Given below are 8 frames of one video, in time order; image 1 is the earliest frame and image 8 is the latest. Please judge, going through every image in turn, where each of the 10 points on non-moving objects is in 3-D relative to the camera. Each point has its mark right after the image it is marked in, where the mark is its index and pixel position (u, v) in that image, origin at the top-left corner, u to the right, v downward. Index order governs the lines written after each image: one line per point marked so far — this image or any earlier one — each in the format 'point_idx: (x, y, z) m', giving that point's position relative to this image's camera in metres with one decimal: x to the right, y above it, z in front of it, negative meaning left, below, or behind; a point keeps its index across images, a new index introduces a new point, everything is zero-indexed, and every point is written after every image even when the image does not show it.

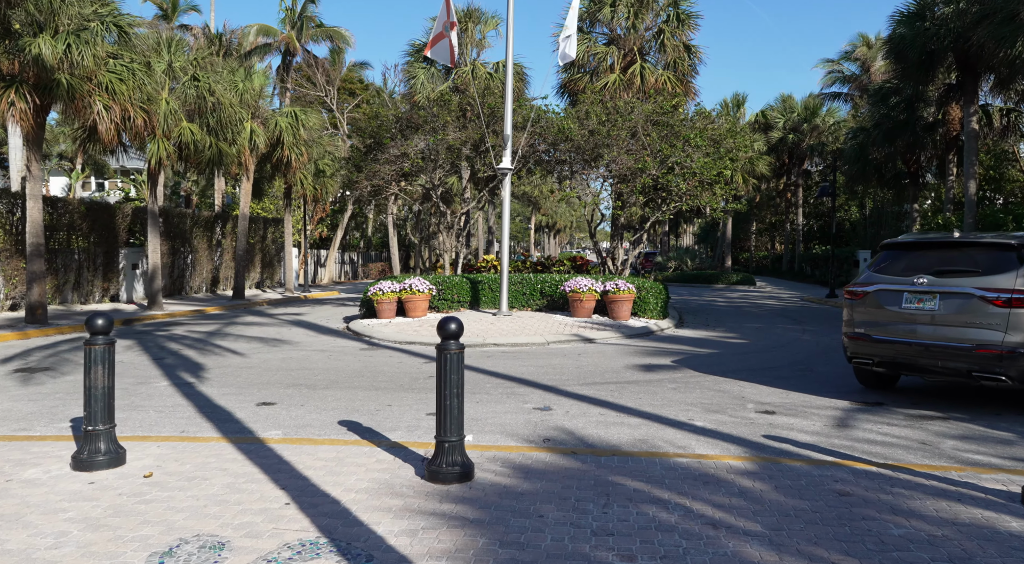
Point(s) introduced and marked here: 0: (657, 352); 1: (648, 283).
0: (+2.4, -1.2, +12.6) m
1: (+3.1, 0.0, +17.3) m
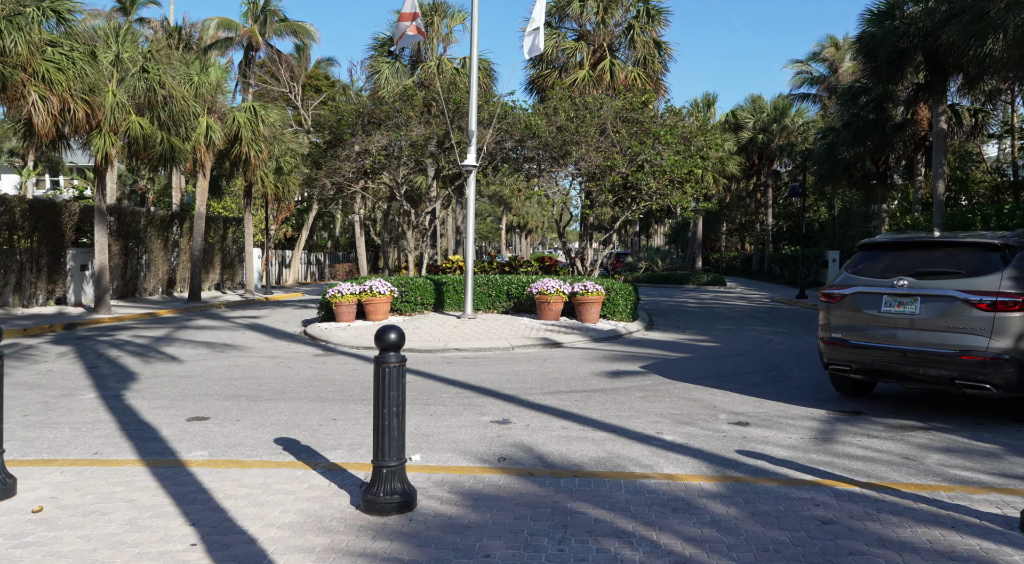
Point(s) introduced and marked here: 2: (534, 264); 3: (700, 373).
0: (+1.8, -1.2, +12.1) m
1: (+2.4, -0.1, +16.9) m
2: (+0.6, +0.5, +19.9) m
3: (+2.6, -1.3, +10.4) m
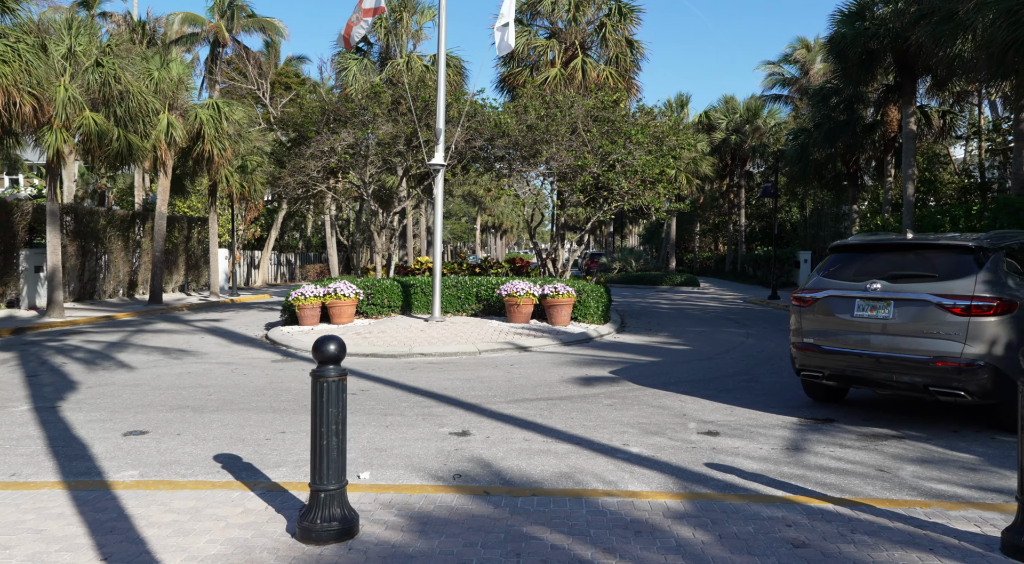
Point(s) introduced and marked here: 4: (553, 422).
0: (+1.3, -1.2, +11.8) m
1: (+1.7, -0.1, +16.6) m
2: (-0.2, +0.4, +19.5) m
3: (+2.1, -1.3, +10.2) m
4: (+0.4, -1.4, +7.5) m
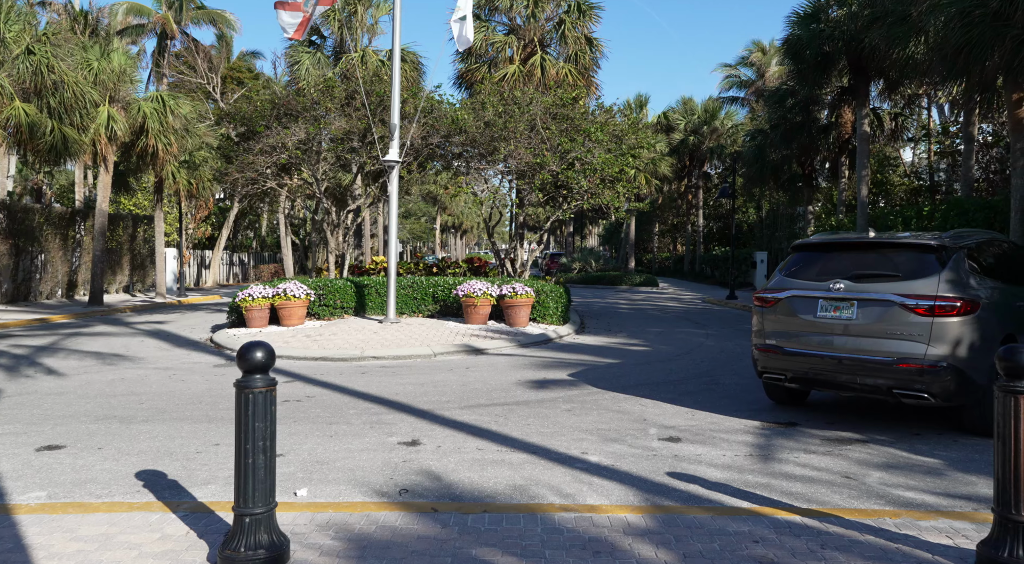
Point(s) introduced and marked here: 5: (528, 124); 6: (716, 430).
0: (+0.6, -1.2, +11.5) m
1: (+0.8, -0.1, +16.3) m
2: (-1.3, +0.4, +19.1) m
3: (+1.5, -1.3, +9.9) m
4: (0.0, -1.4, +7.1) m
5: (+0.4, +3.6, +17.1) m
6: (+1.9, -1.4, +7.1) m
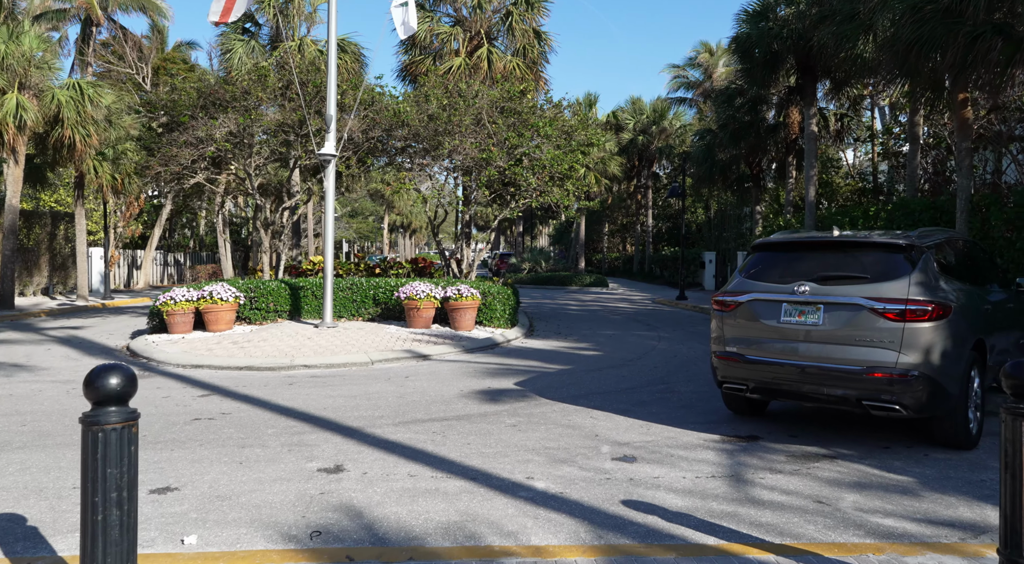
0: (-0.2, -1.3, +10.8) m
1: (-0.4, -0.1, +15.6) m
2: (-2.6, +0.4, +18.3) m
3: (+0.8, -1.3, +9.2) m
4: (-0.6, -1.4, +6.4) m
5: (-0.8, +3.6, +16.3) m
6: (+1.4, -1.4, +6.5) m
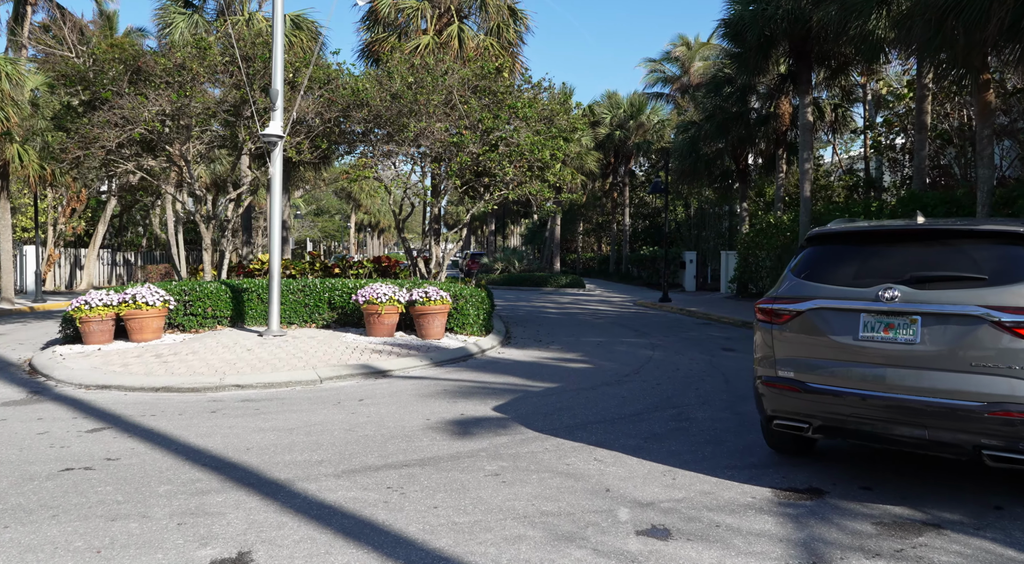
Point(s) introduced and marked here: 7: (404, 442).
0: (-0.5, -1.3, +9.0) m
1: (-0.8, -0.2, +13.8) m
2: (-3.2, +0.4, +16.4) m
3: (+0.6, -1.3, +7.5) m
4: (-0.7, -1.4, +4.5) m
5: (-1.3, +3.6, +14.5) m
6: (+1.3, -1.4, +4.7) m
7: (-0.9, -1.4, +6.5) m
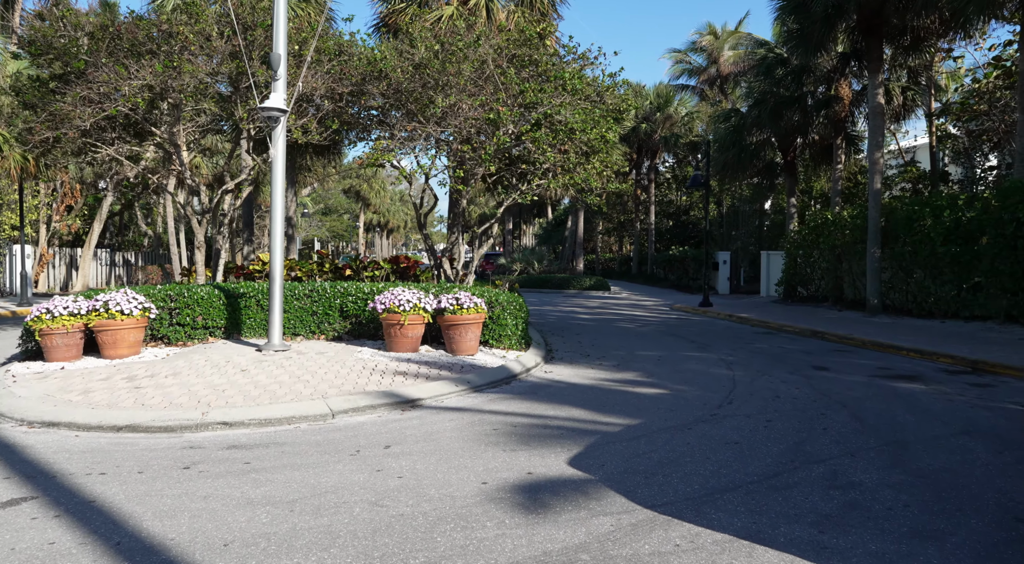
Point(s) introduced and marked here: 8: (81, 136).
0: (+0.2, -1.4, +6.9) m
1: (-0.1, -0.2, +11.6) m
2: (-2.4, +0.3, +14.3) m
3: (+1.2, -1.4, +5.3) m
4: (-0.1, -1.5, +2.4) m
5: (-0.6, +3.5, +12.4) m
6: (+1.9, -1.5, +2.6) m
7: (-0.3, -1.4, +4.4) m
8: (-7.6, +2.6, +13.3) m
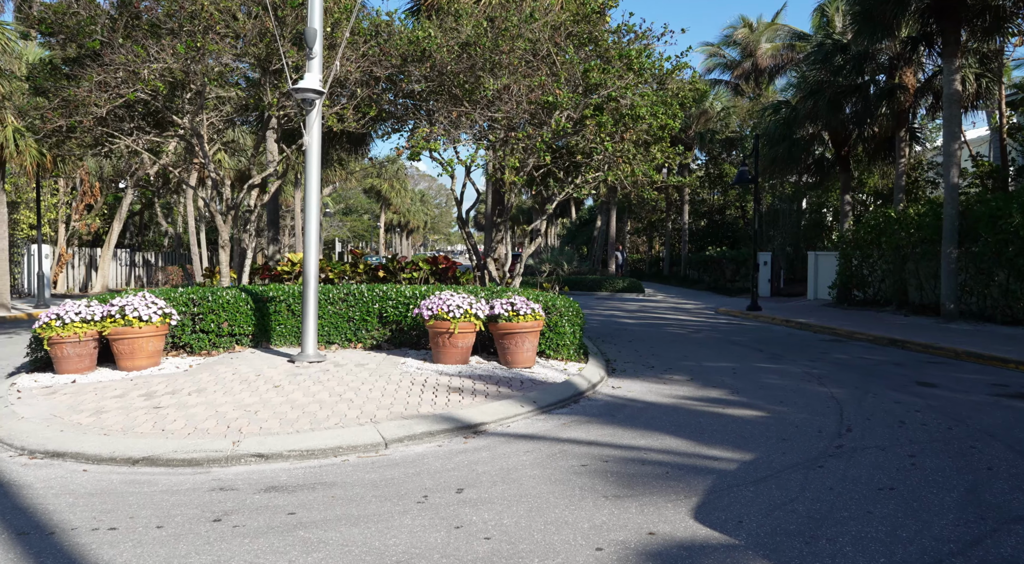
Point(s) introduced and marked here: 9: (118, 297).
0: (+0.9, -1.4, +5.7) m
1: (+0.7, -0.3, +10.4) m
2: (-1.6, +0.3, +13.1) m
3: (+1.9, -1.4, +4.1) m
4: (+0.5, -1.5, +1.2) m
5: (+0.2, +3.4, +11.2) m
6: (+2.5, -1.5, +1.4) m
7: (+0.3, -1.5, +3.2) m
8: (-6.7, +2.6, +12.2) m
9: (-4.8, -0.2, +9.2) m
